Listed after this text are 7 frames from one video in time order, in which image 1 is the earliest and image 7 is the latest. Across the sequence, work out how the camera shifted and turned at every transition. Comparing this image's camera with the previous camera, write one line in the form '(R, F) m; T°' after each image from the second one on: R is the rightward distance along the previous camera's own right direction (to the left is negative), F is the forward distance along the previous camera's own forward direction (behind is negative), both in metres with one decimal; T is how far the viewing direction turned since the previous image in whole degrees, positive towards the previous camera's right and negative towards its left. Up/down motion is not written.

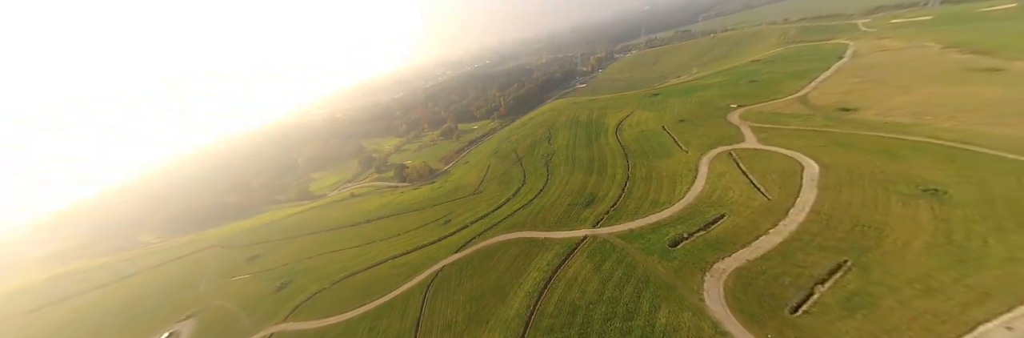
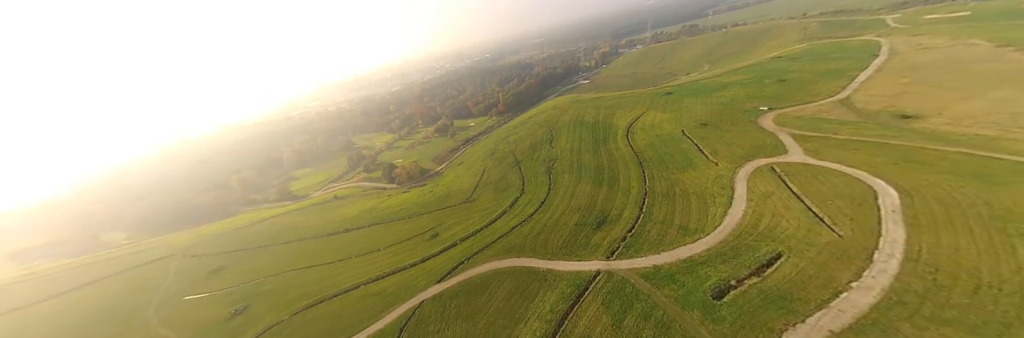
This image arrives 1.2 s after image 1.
(+0.3, +6.1) m; 0°
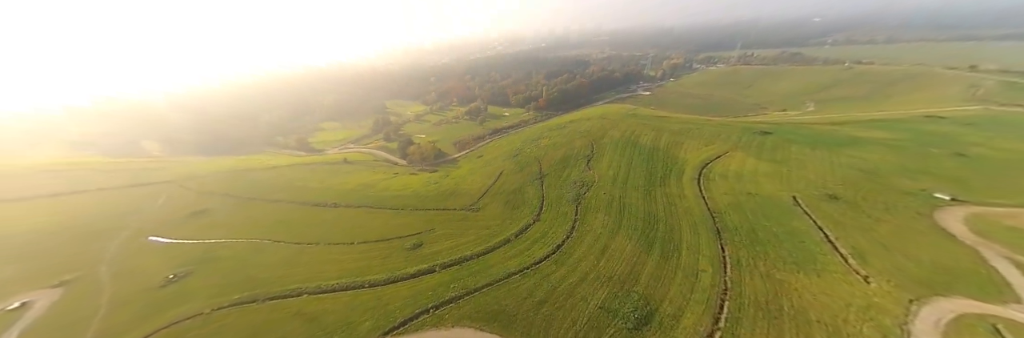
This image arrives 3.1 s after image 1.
(+0.3, +10.0) m; -6°
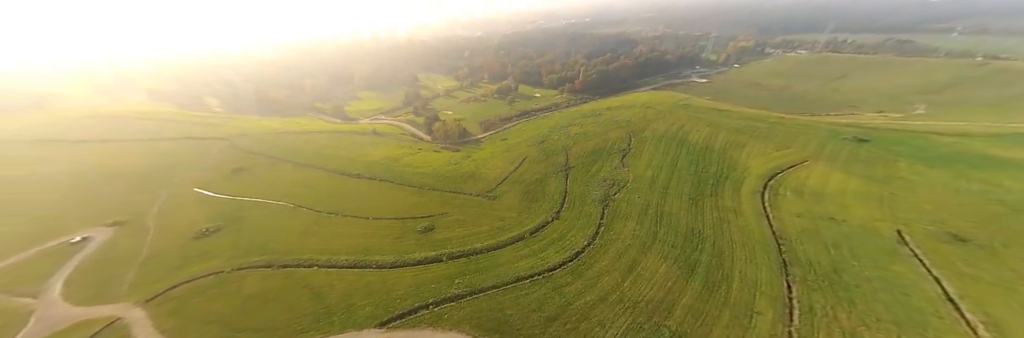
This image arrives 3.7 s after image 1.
(+0.5, +3.4) m; -6°
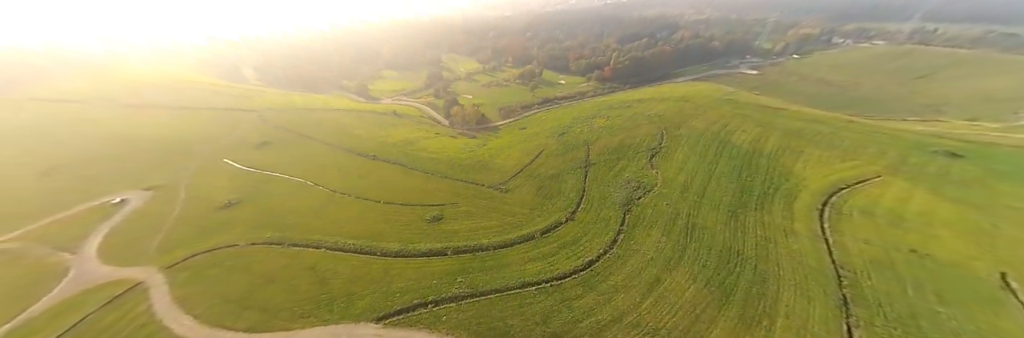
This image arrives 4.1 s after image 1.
(+0.4, +2.3) m; -4°
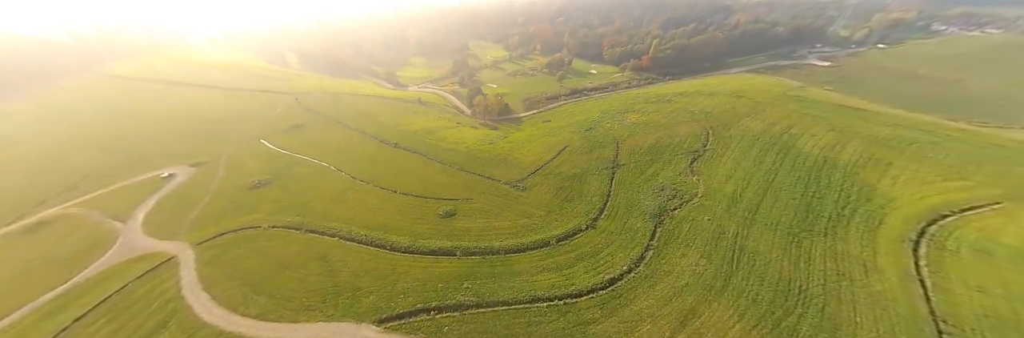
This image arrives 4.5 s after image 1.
(+0.5, +2.3) m; -6°
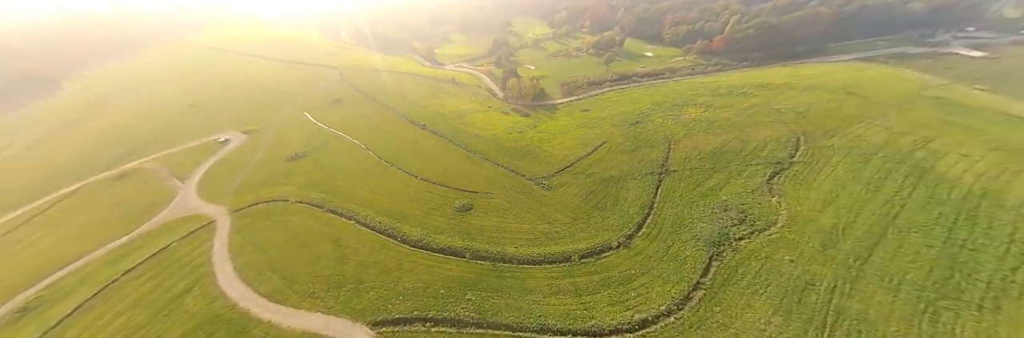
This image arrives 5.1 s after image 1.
(+0.9, +3.5) m; -8°
